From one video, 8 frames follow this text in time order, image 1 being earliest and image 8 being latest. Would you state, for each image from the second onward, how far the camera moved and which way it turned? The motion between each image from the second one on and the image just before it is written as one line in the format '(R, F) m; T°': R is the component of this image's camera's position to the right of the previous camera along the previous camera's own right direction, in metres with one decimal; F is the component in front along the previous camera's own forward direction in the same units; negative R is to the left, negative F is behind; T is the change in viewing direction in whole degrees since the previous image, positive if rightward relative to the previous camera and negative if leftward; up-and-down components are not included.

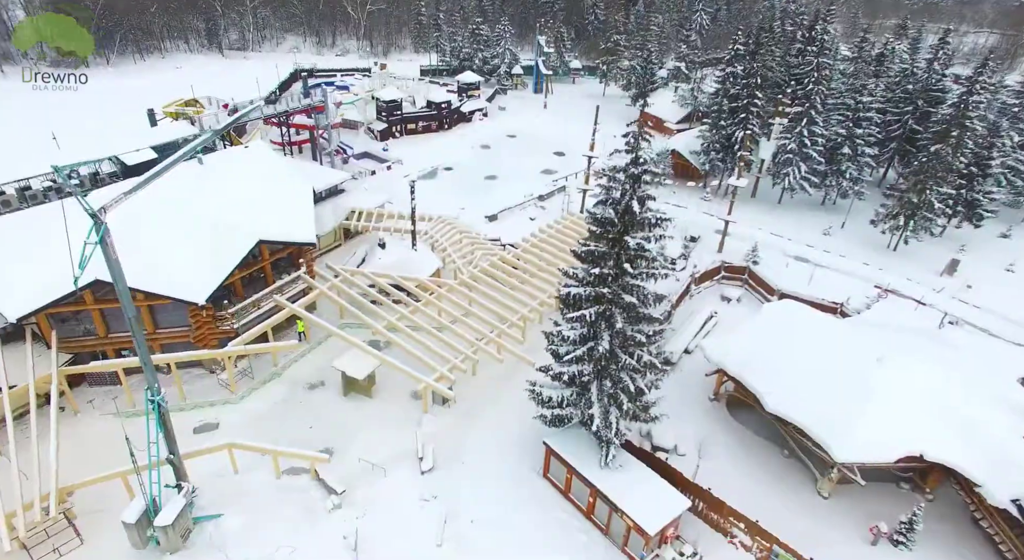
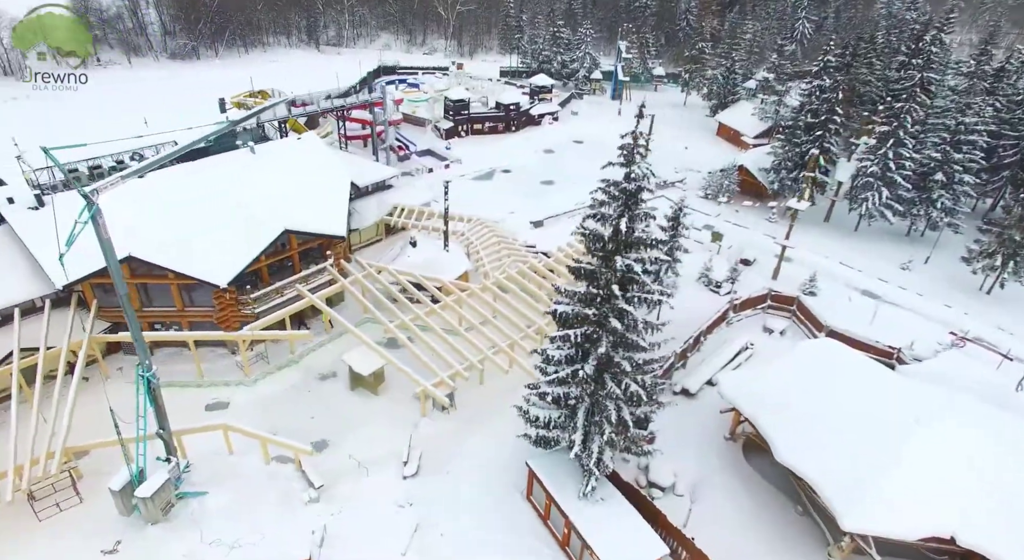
(+2.6, +0.9) m; -8°
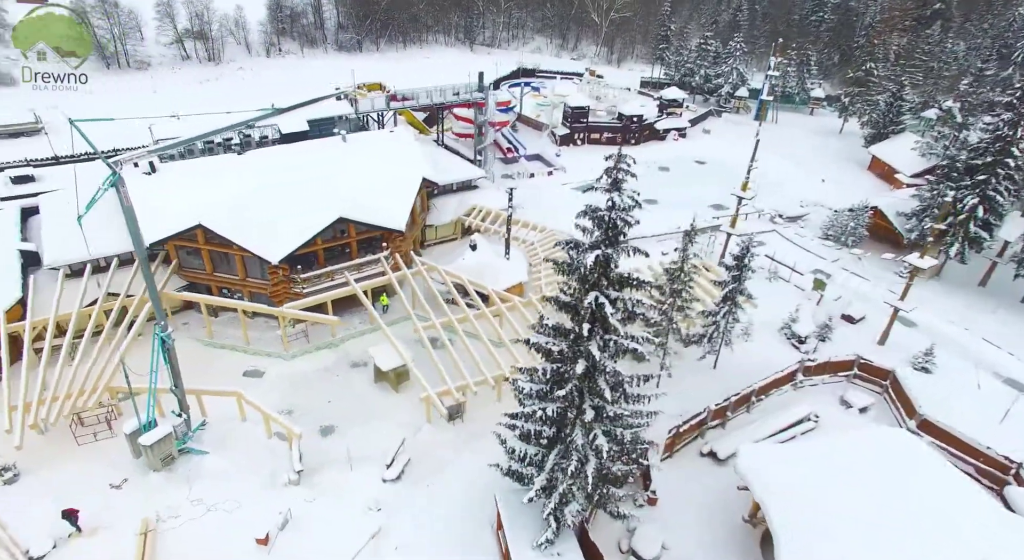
(+4.0, +1.5) m; -14°
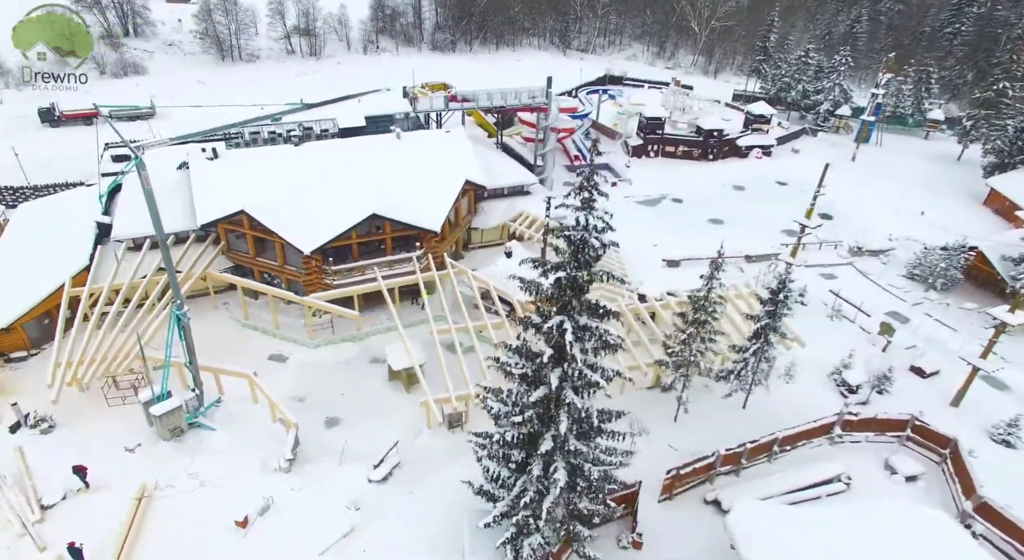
(+2.6, +0.8) m; -9°
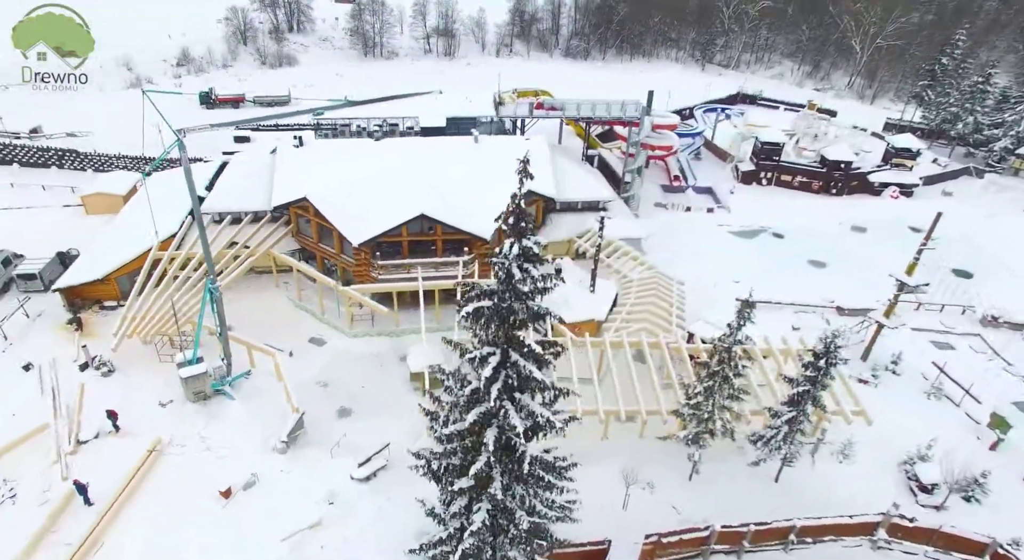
(+3.6, +1.3) m; -13°
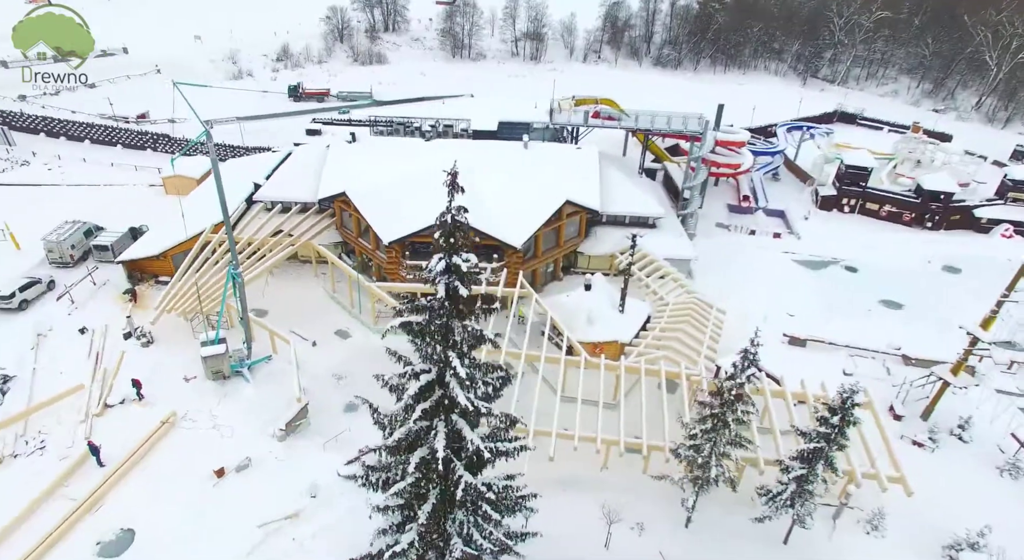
(+2.6, +0.8) m; -8°
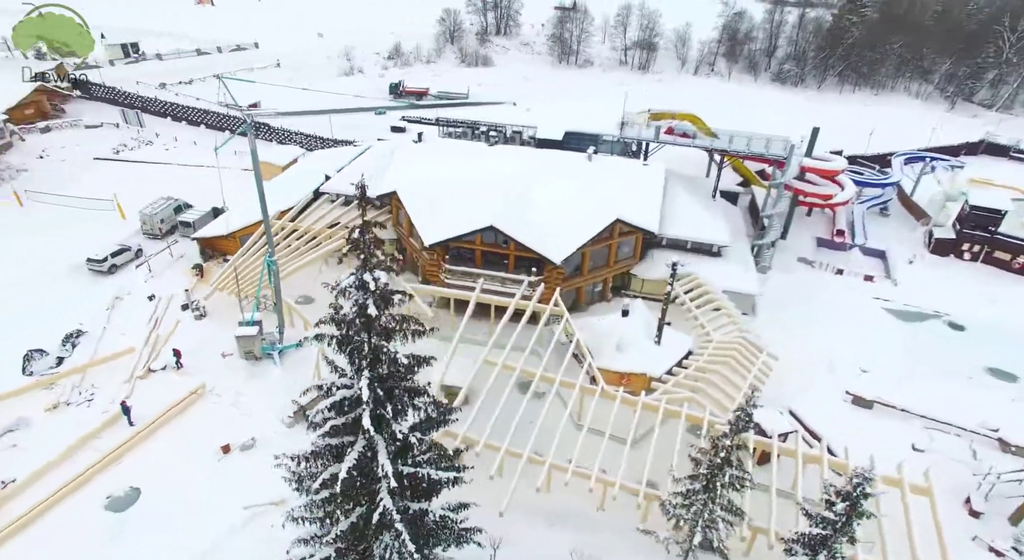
(+2.9, +1.0) m; -10°
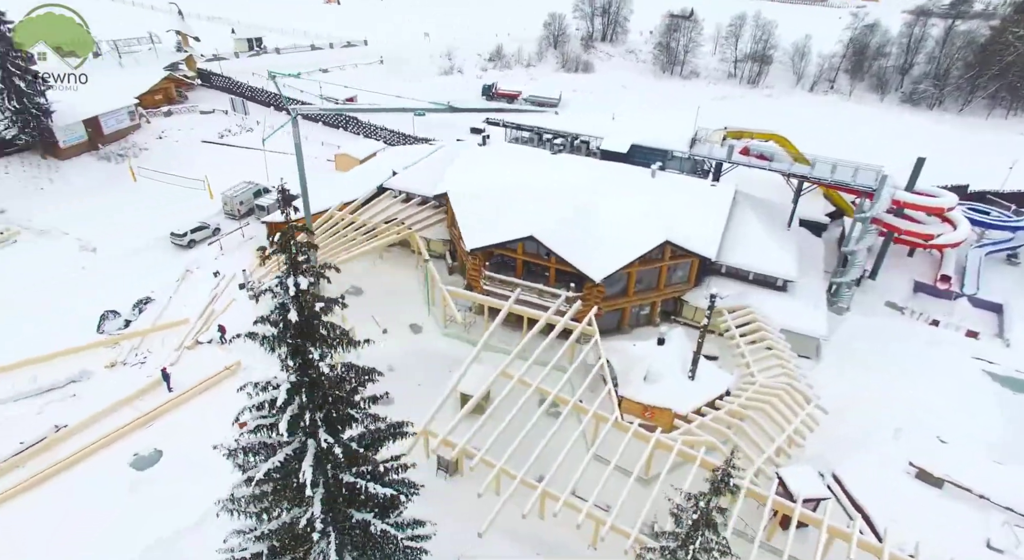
(+2.6, +0.9) m; -10°
